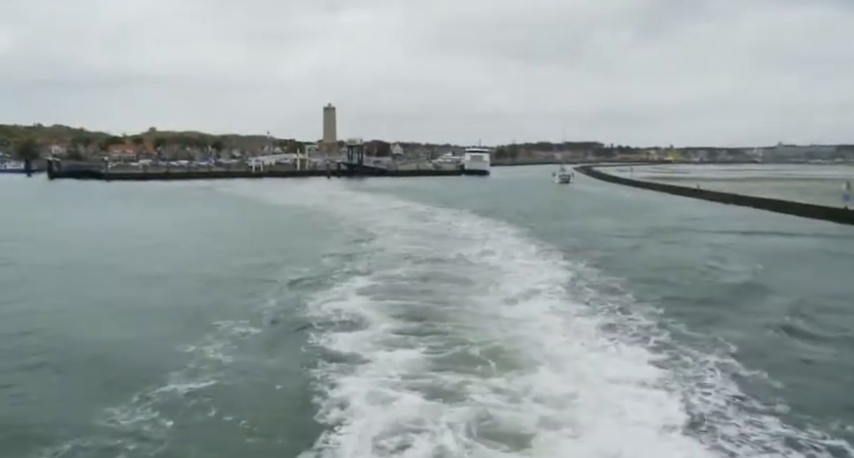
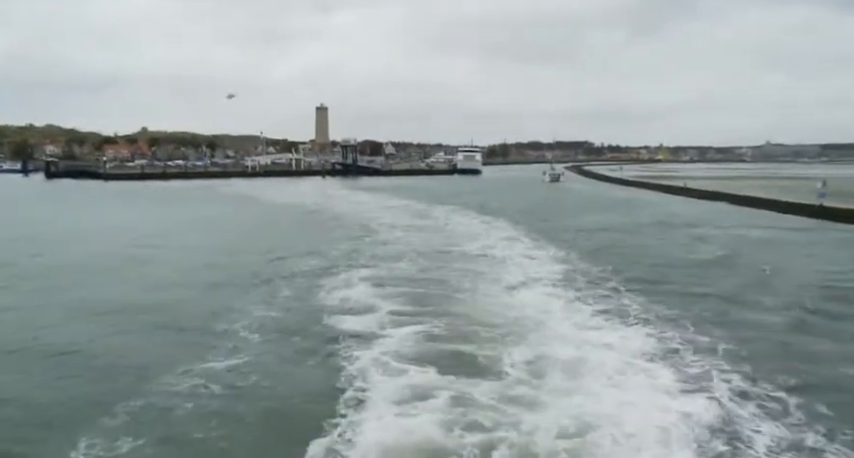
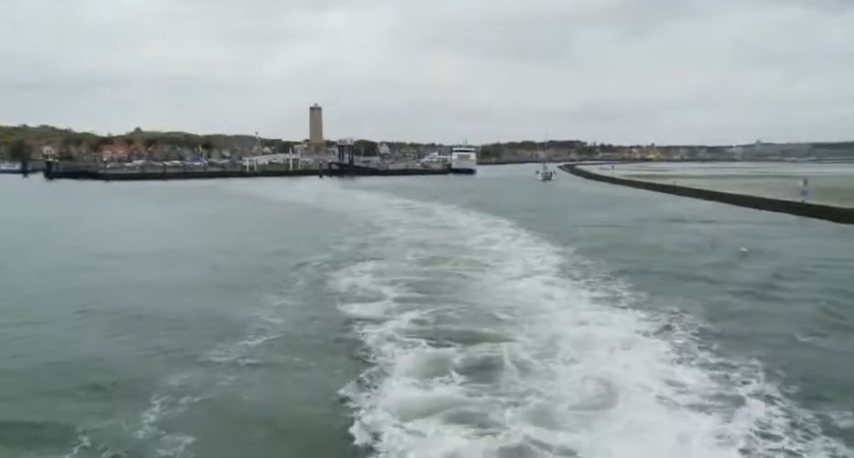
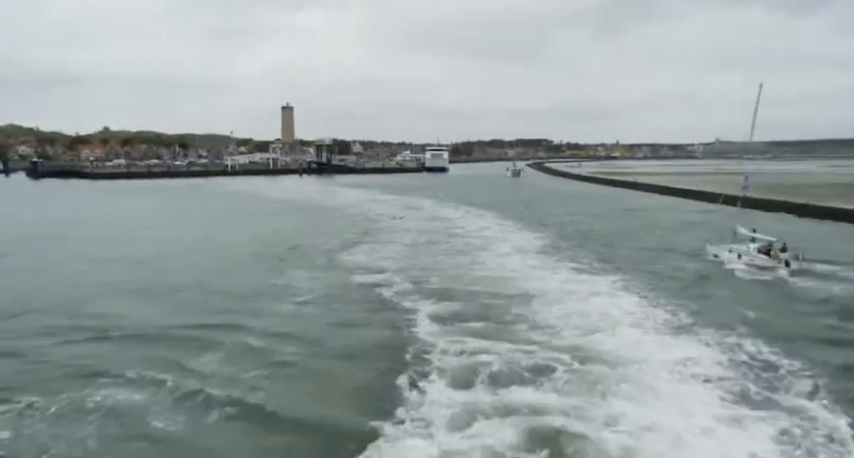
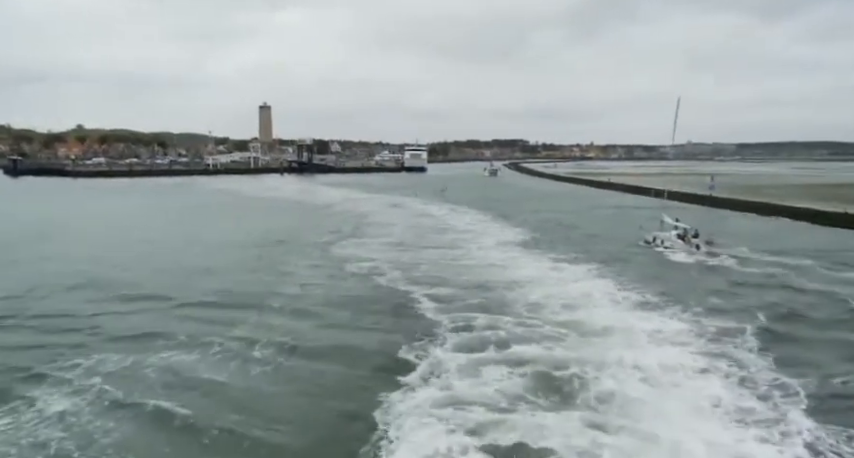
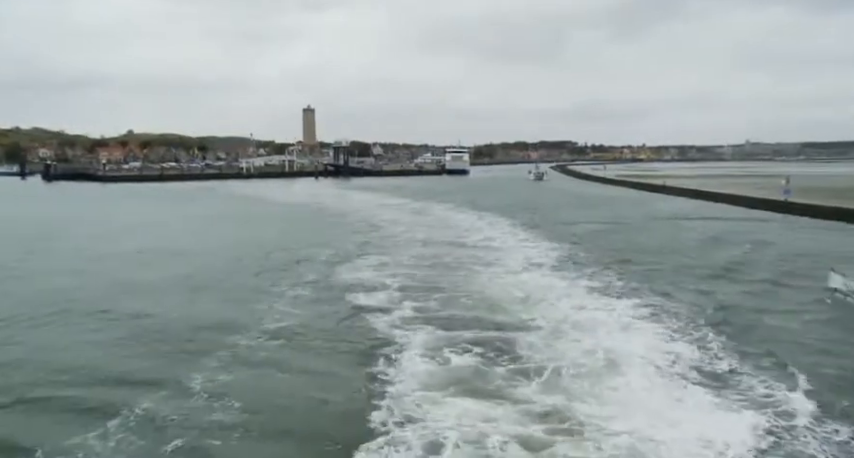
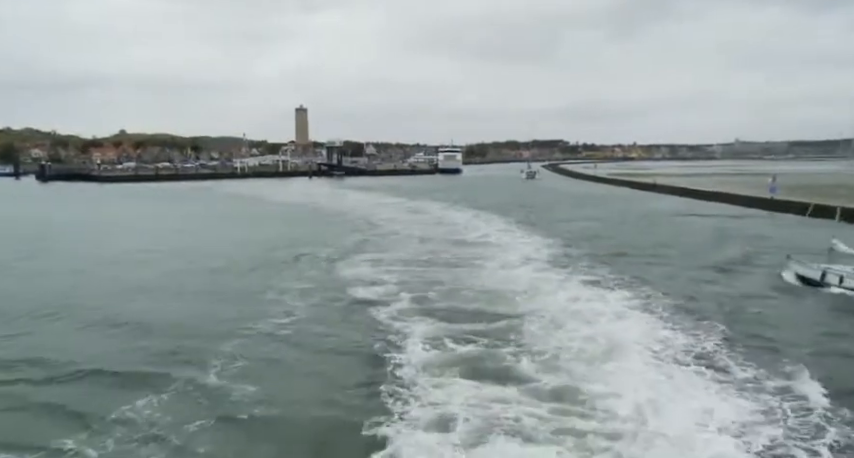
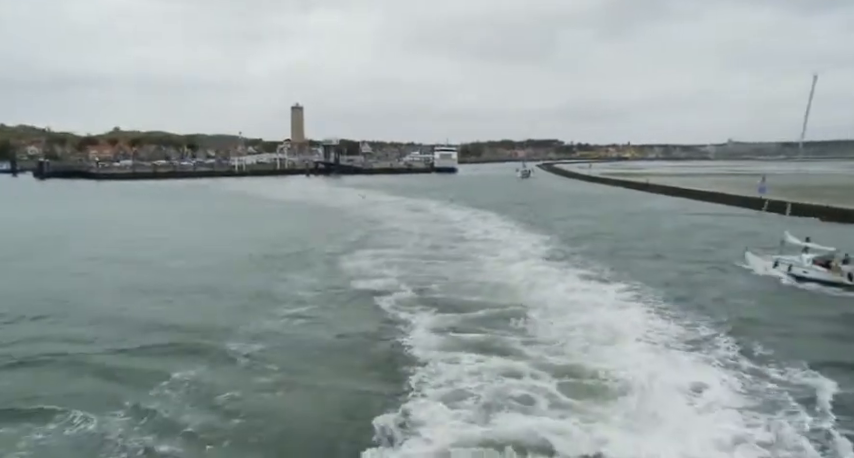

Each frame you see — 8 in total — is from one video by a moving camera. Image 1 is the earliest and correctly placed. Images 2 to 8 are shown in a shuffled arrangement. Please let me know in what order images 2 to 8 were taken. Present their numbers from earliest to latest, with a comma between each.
2, 3, 6, 7, 8, 4, 5
